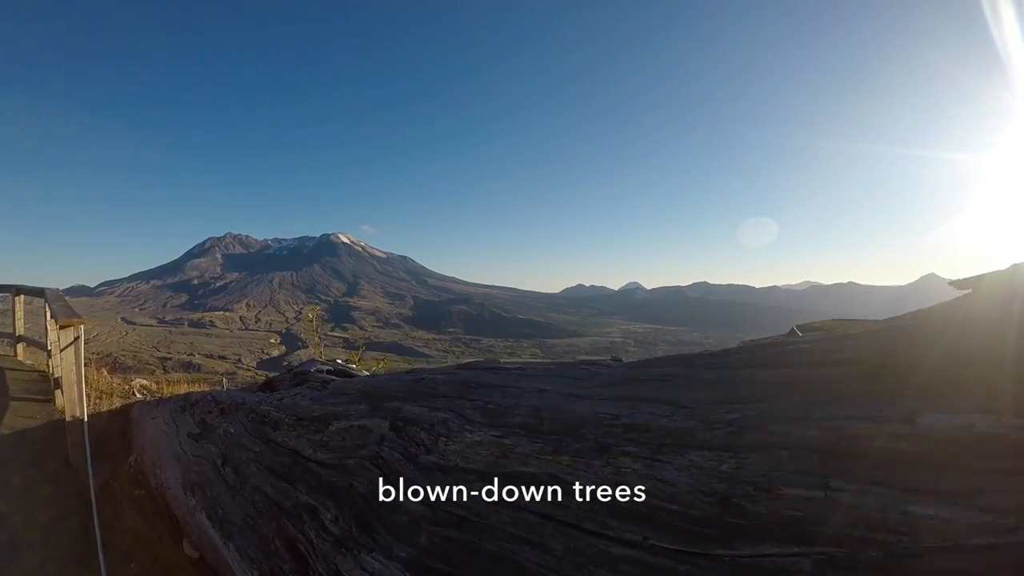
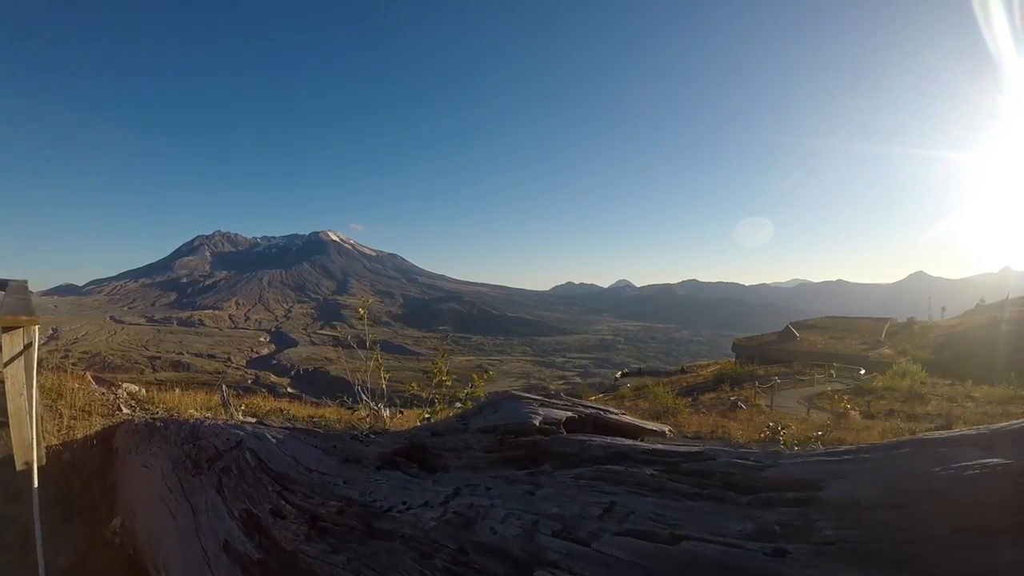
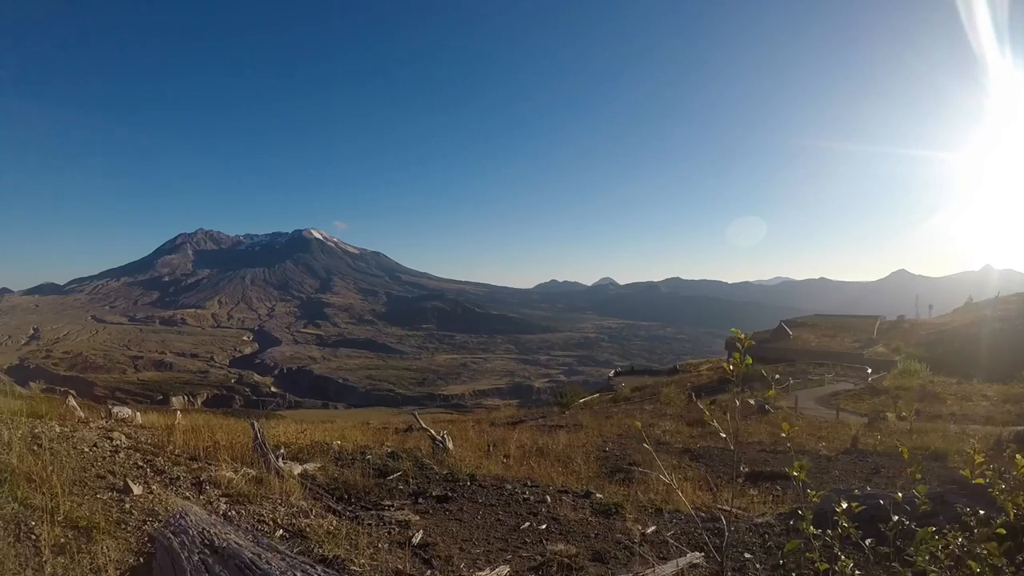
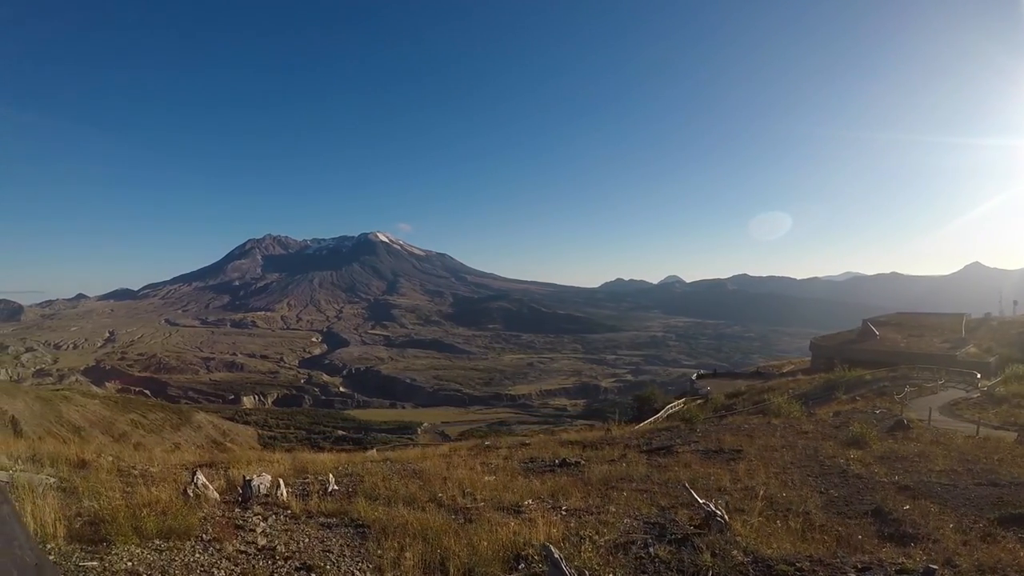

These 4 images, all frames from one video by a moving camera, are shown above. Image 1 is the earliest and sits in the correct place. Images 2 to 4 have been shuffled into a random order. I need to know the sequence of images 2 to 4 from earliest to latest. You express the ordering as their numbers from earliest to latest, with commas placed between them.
2, 3, 4
